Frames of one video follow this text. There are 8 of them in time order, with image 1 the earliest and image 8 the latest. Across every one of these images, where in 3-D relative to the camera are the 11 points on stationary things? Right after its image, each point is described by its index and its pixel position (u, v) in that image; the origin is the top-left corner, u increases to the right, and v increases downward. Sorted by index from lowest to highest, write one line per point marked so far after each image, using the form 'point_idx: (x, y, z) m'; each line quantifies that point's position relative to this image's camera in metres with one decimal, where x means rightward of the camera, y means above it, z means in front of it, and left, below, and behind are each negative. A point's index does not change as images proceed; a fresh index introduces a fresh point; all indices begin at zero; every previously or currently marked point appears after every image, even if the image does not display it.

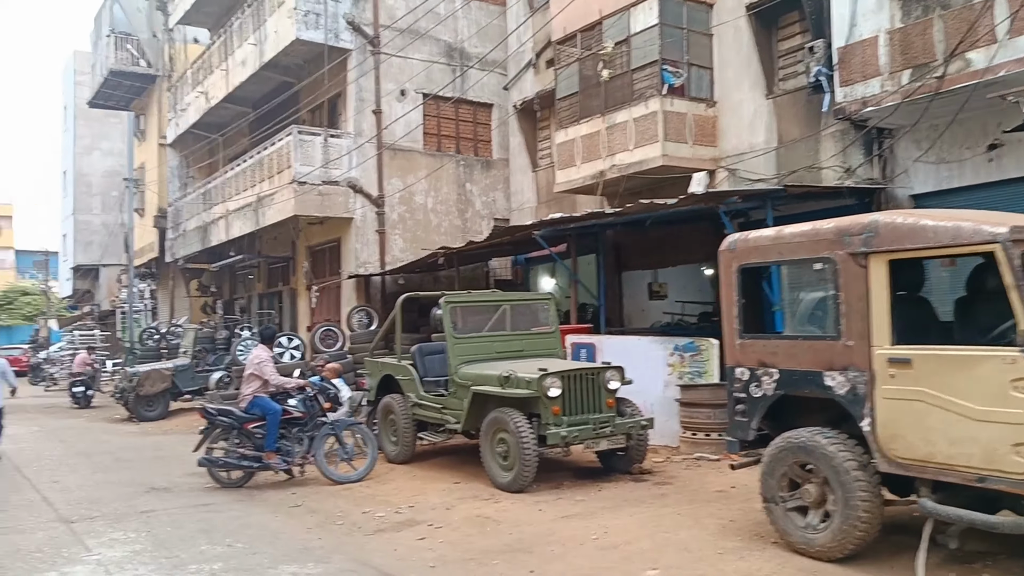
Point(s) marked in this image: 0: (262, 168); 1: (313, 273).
0: (-5.3, +2.5, +17.7) m
1: (-4.5, +0.3, +19.0) m
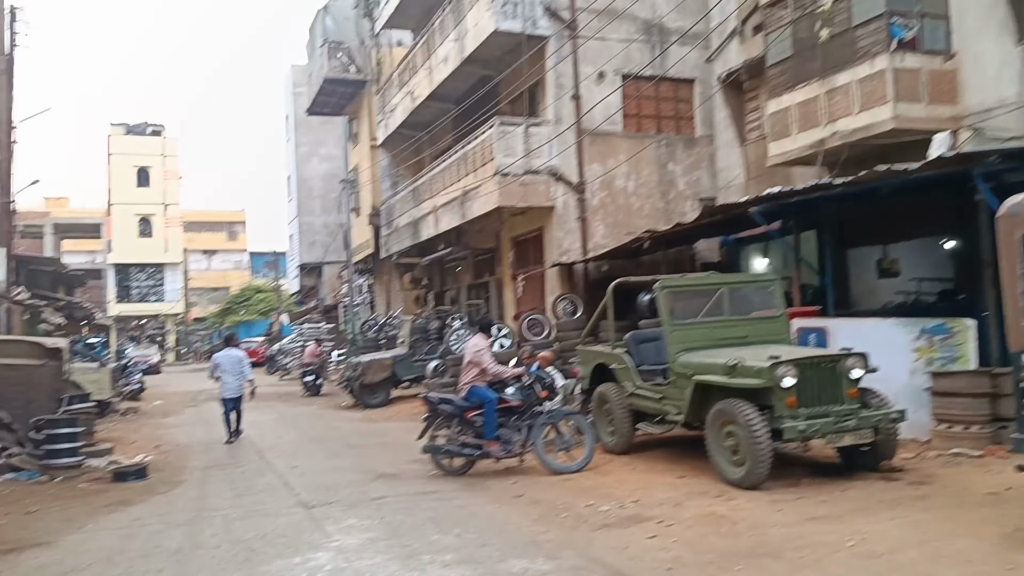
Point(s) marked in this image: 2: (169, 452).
0: (-1.0, +2.7, +18.1) m
1: (+0.1, +0.6, +19.2) m
2: (-4.6, -2.2, +11.5) m
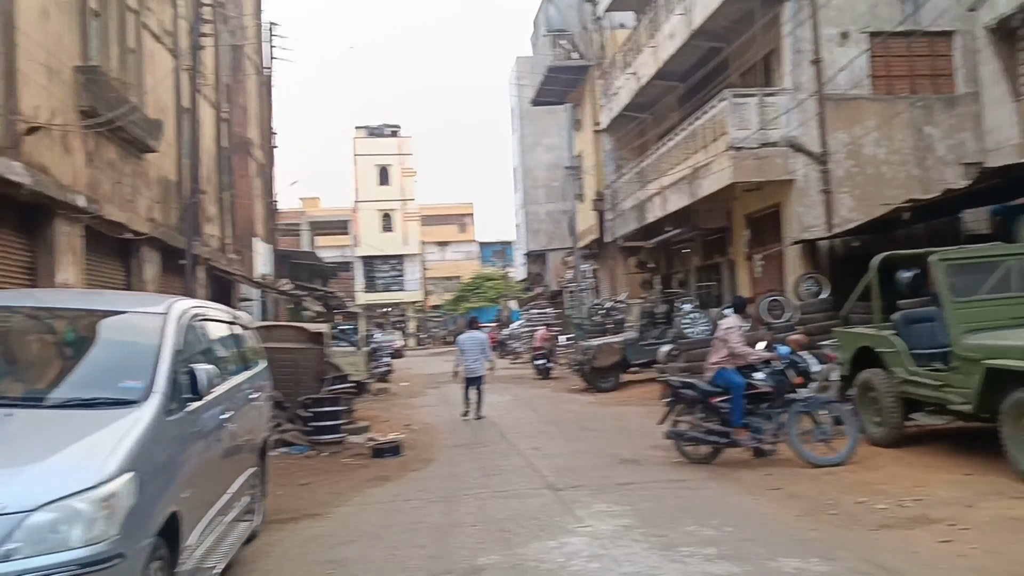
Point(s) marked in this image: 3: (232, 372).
0: (+3.8, +3.0, +17.4) m
1: (+5.2, +1.0, +18.2) m
2: (-1.3, -2.0, +12.0) m
3: (-2.0, -0.6, +6.0) m
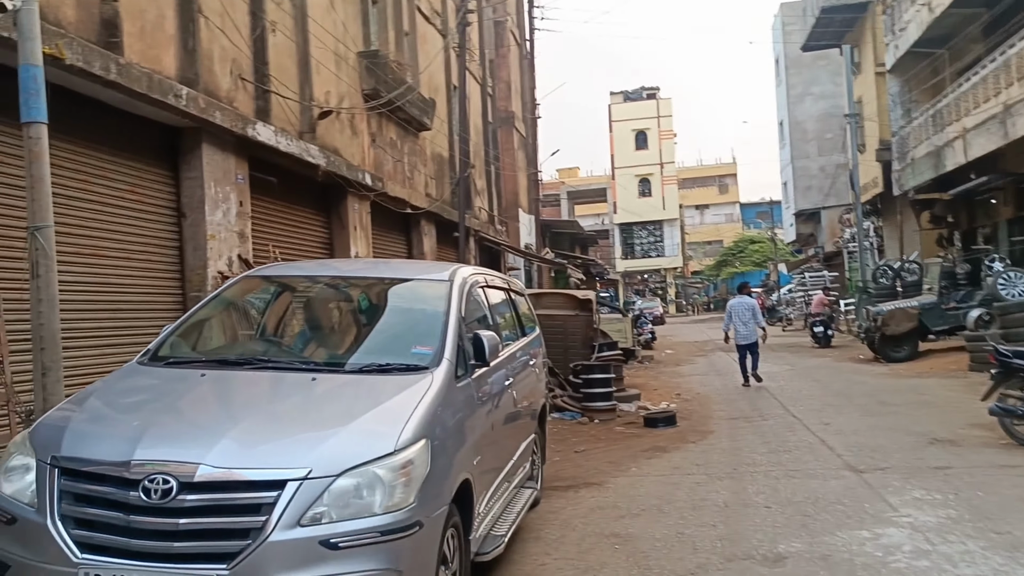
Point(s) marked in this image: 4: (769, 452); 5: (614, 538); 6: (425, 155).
0: (+8.8, +3.8, +15.0) m
1: (+10.4, +1.8, +15.4) m
2: (+2.4, -1.5, +11.6) m
3: (0.0, -0.4, +5.9) m
4: (+2.3, -1.4, +7.5) m
5: (+0.6, -1.5, +5.1) m
6: (-1.7, +2.6, +16.6) m
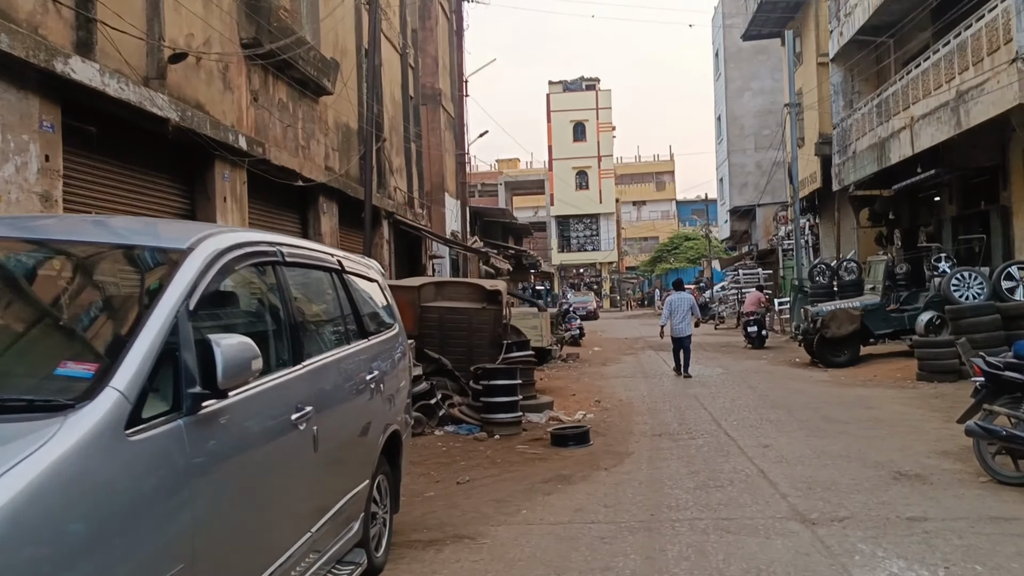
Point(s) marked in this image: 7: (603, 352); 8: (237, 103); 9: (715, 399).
0: (+7.3, +3.8, +13.9) m
1: (+8.9, +1.8, +14.4) m
2: (+1.2, -1.4, +10.0) m
3: (-0.8, -0.3, +4.2) m
4: (+1.3, -1.4, +5.9) m
5: (-0.2, -1.4, +3.4) m
6: (-3.2, +2.8, +14.7) m
7: (+2.1, -1.5, +19.8) m
8: (-3.6, +2.4, +11.3) m
9: (+2.6, -1.4, +10.7) m
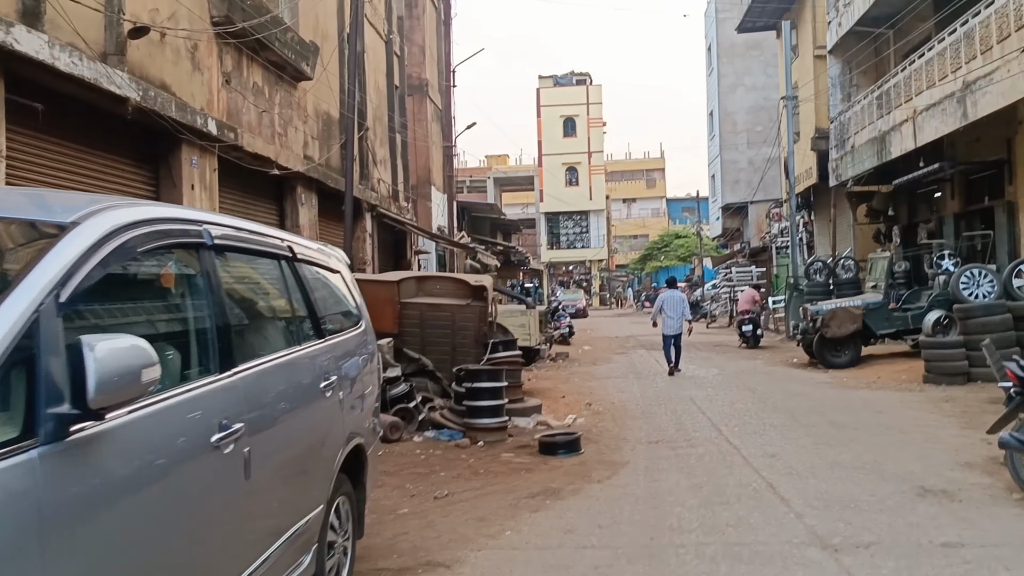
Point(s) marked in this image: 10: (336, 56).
0: (+7.2, +3.8, +13.3) m
1: (+8.7, +1.8, +13.9) m
2: (+1.0, -1.4, +9.4) m
3: (-0.9, -0.2, +3.6) m
4: (+1.2, -1.4, +5.3) m
5: (-0.3, -1.4, +2.8) m
6: (-3.4, +2.9, +14.0) m
7: (+1.8, -1.4, +19.2) m
8: (-3.8, +2.5, +10.6) m
9: (+2.4, -1.4, +10.1) m
10: (-3.3, +4.3, +15.7) m
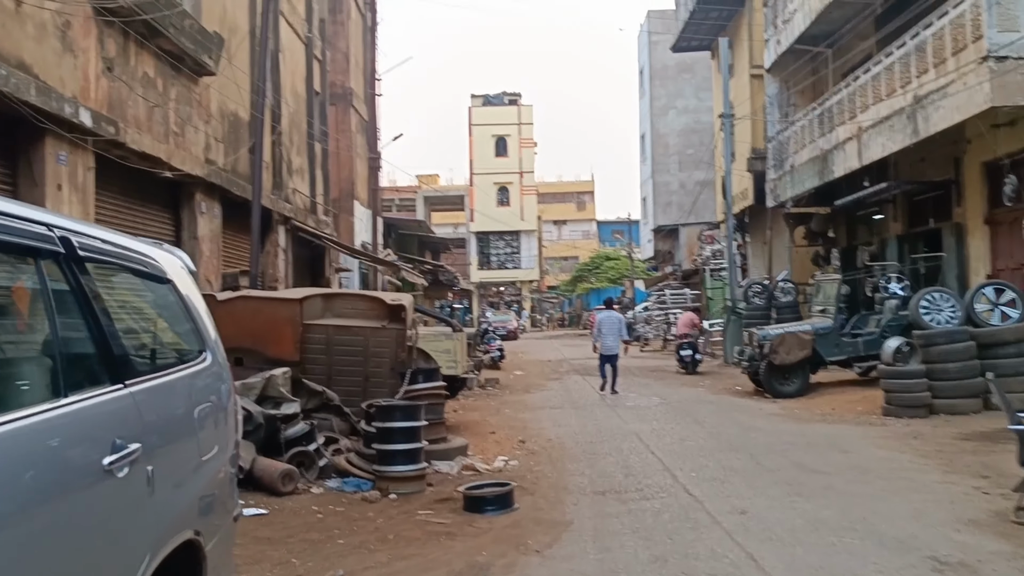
0: (+6.1, +3.5, +12.7) m
1: (+7.6, +1.4, +13.4) m
2: (+0.3, -1.6, +8.2) m
3: (-1.2, -0.3, +2.2) m
4: (+0.8, -1.5, +4.2) m
5: (-0.5, -1.4, +1.5) m
6: (-4.5, +2.6, +12.5) m
7: (+0.3, -1.9, +18.0) m
8: (-4.6, +2.3, +9.1) m
9: (+1.6, -1.6, +9.0) m
10: (-4.5, +4.0, +14.3) m
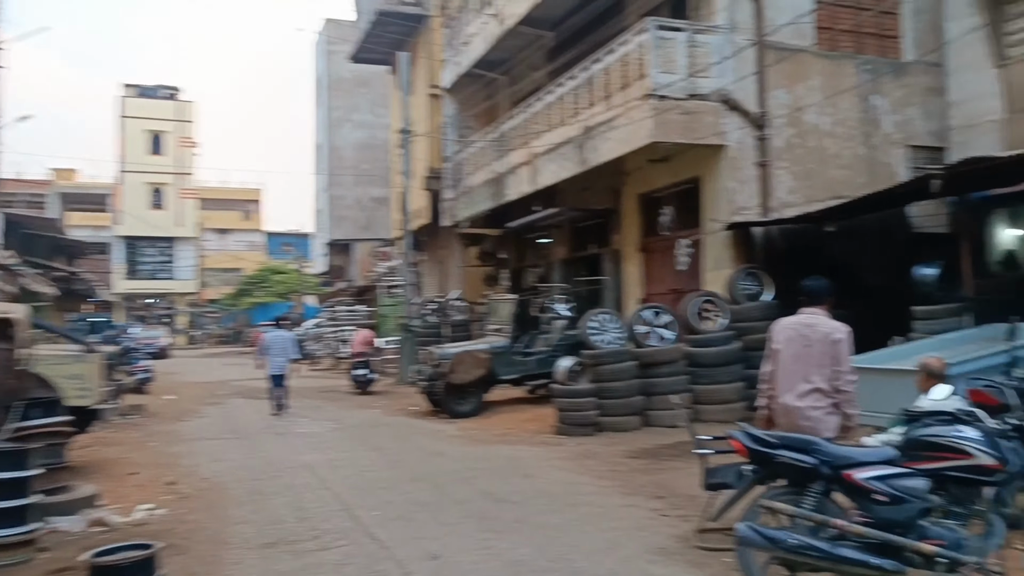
0: (+1.2, +3.1, +13.4) m
1: (+2.3, +1.0, +14.6) m
2: (-2.6, -1.7, +6.9) m
3: (-1.7, -0.3, +0.9) m
4: (-0.6, -1.5, +3.4) m
5: (-0.8, -1.4, +0.5) m
6: (-8.5, +2.6, +9.3) m
7: (-6.3, -2.1, +16.0) m
8: (-7.4, +2.3, +6.1) m
9: (-1.7, -1.7, +8.1) m
10: (-9.2, +3.9, +11.0) m
